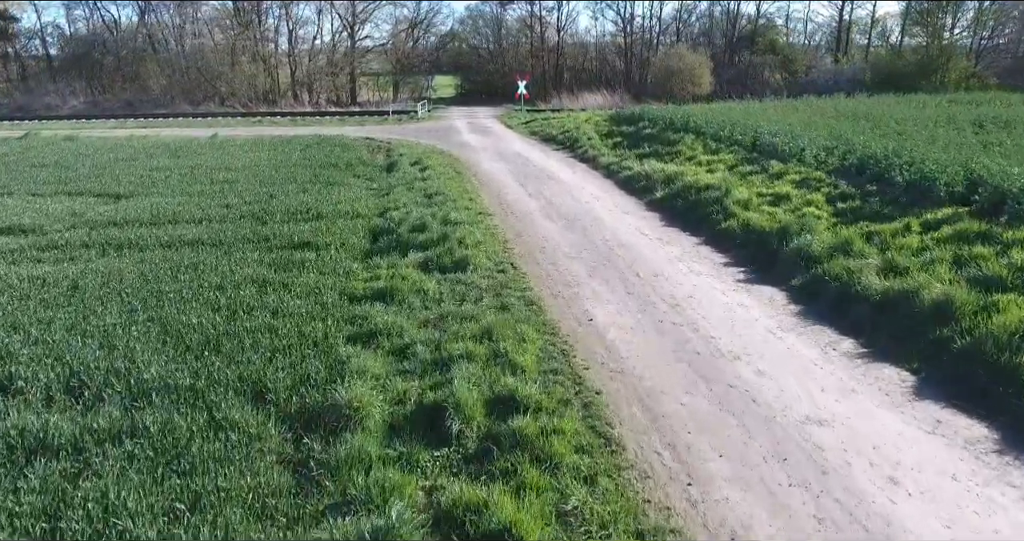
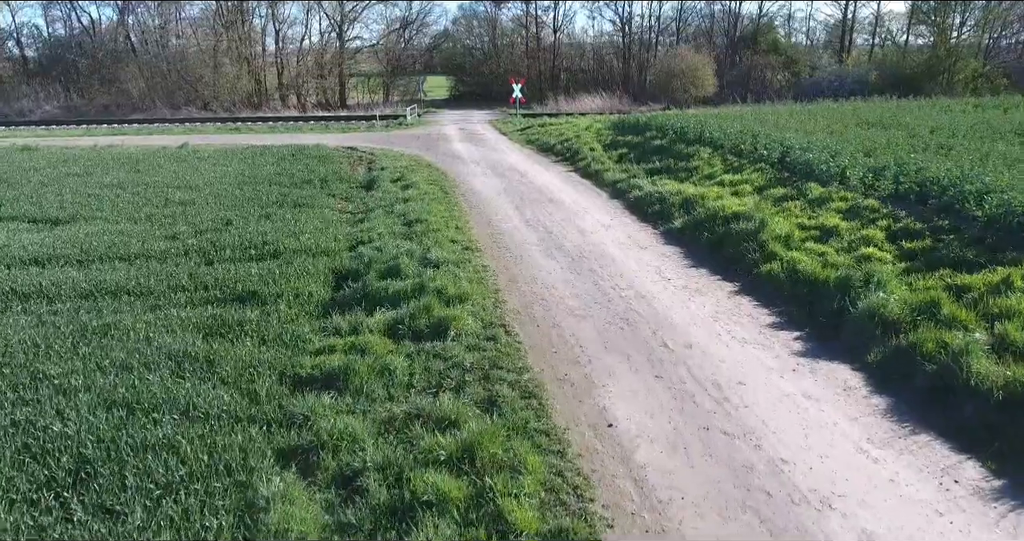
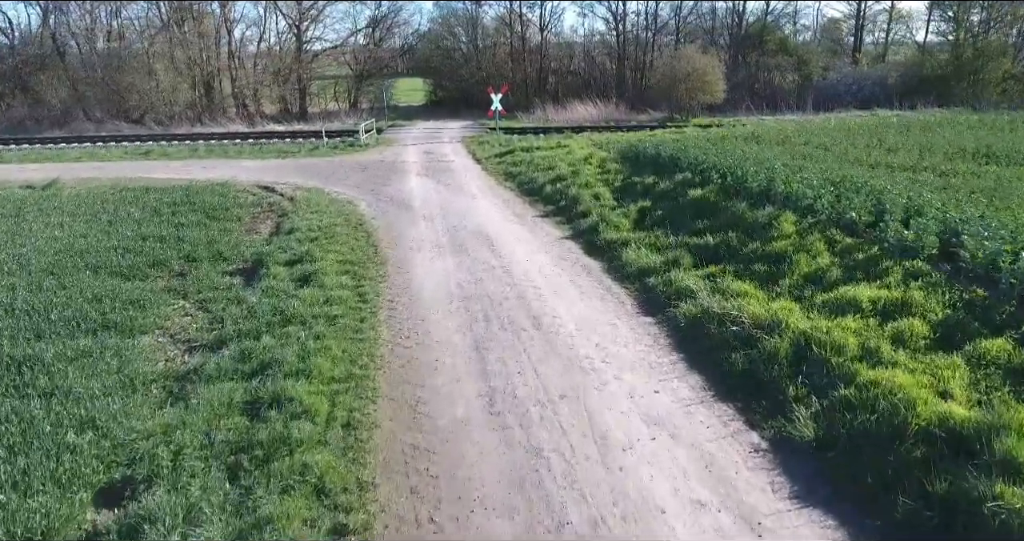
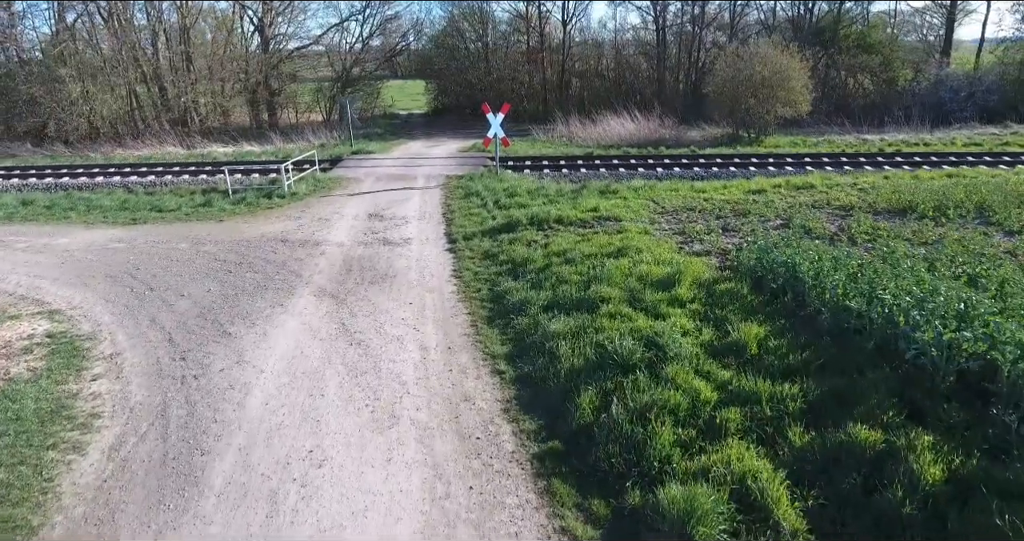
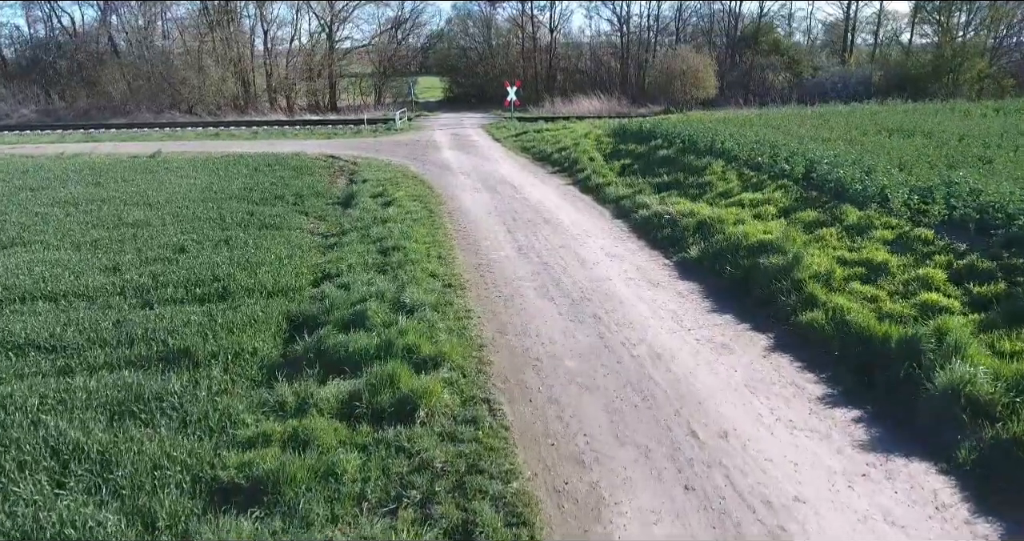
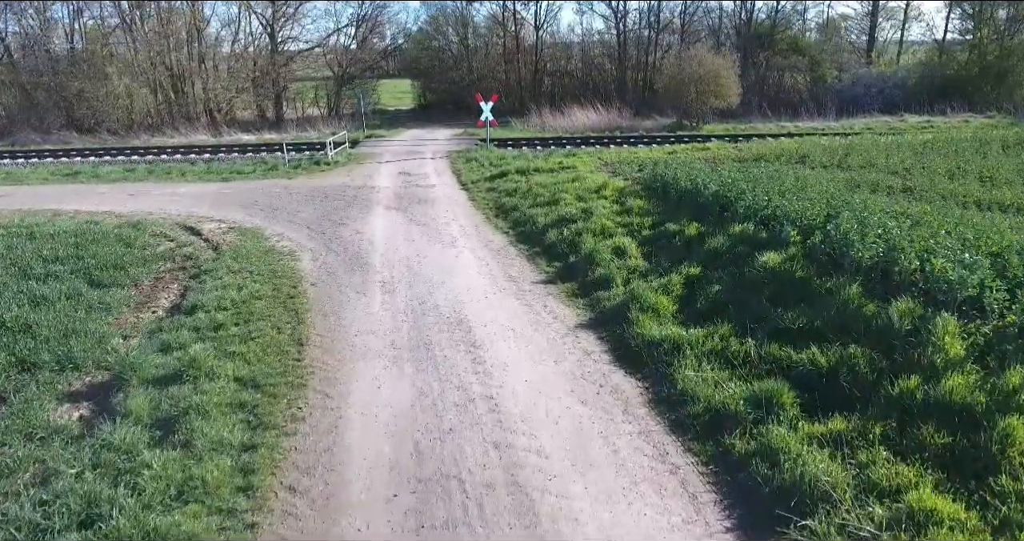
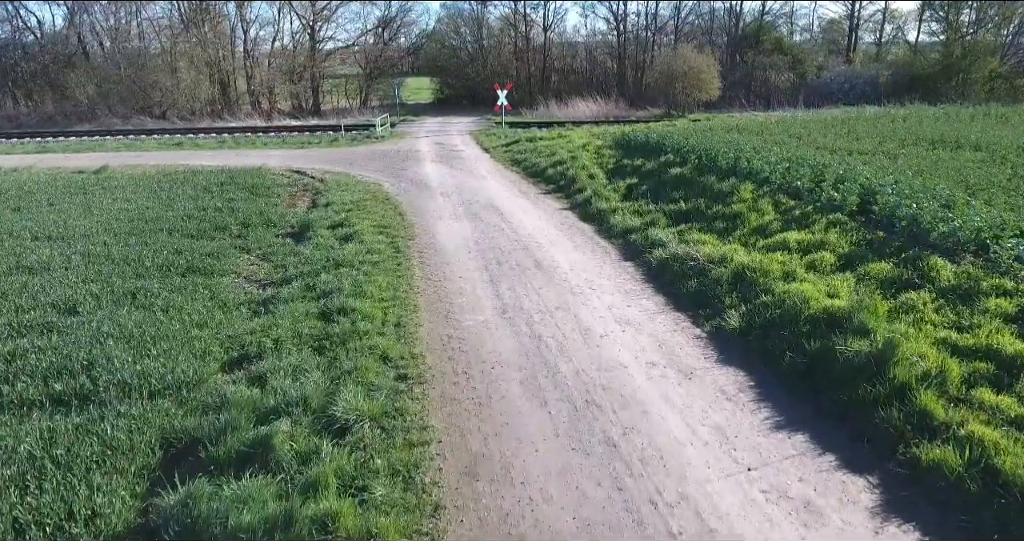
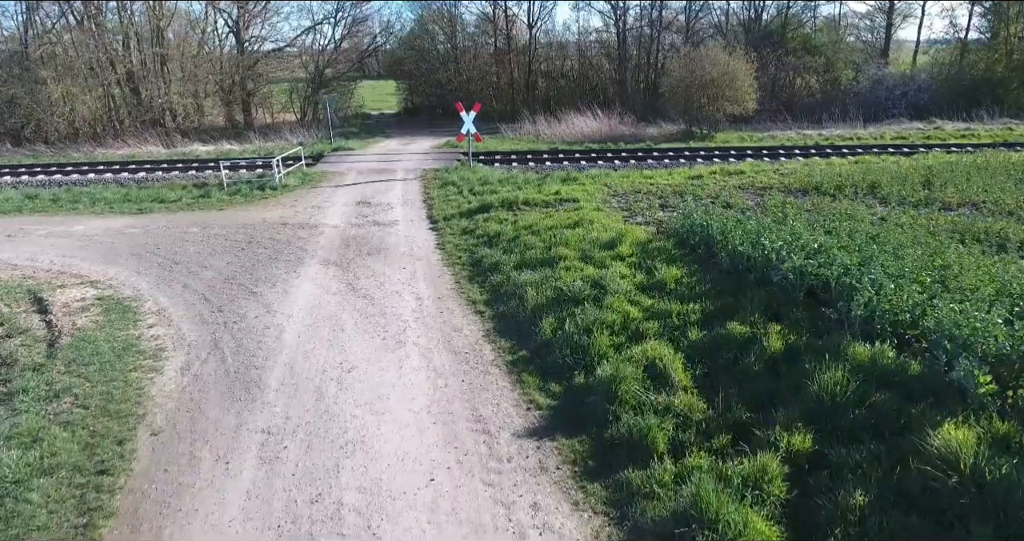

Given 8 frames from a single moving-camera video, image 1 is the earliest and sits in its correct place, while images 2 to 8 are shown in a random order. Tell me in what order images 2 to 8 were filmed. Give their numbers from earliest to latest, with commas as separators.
2, 5, 7, 3, 6, 8, 4
